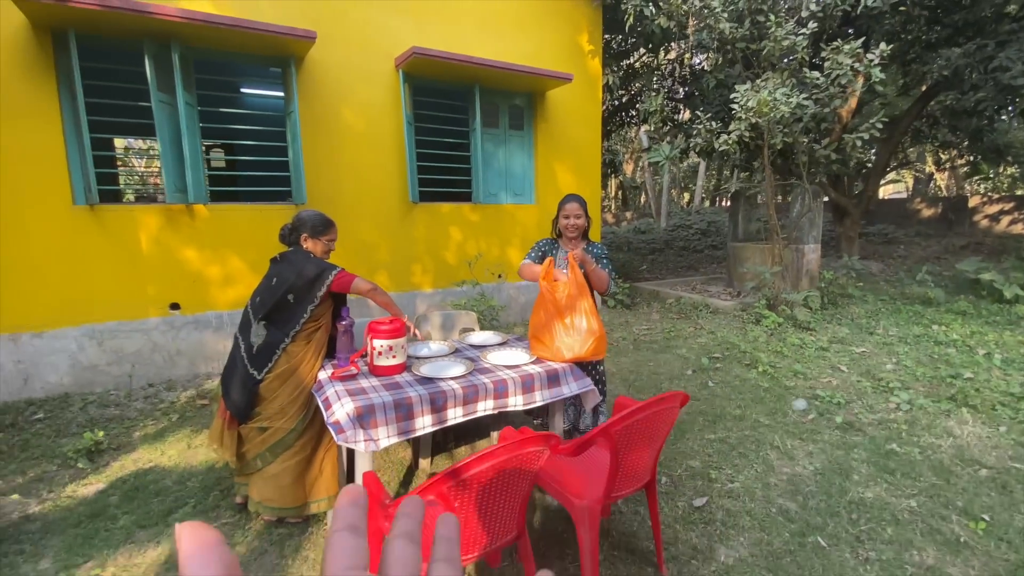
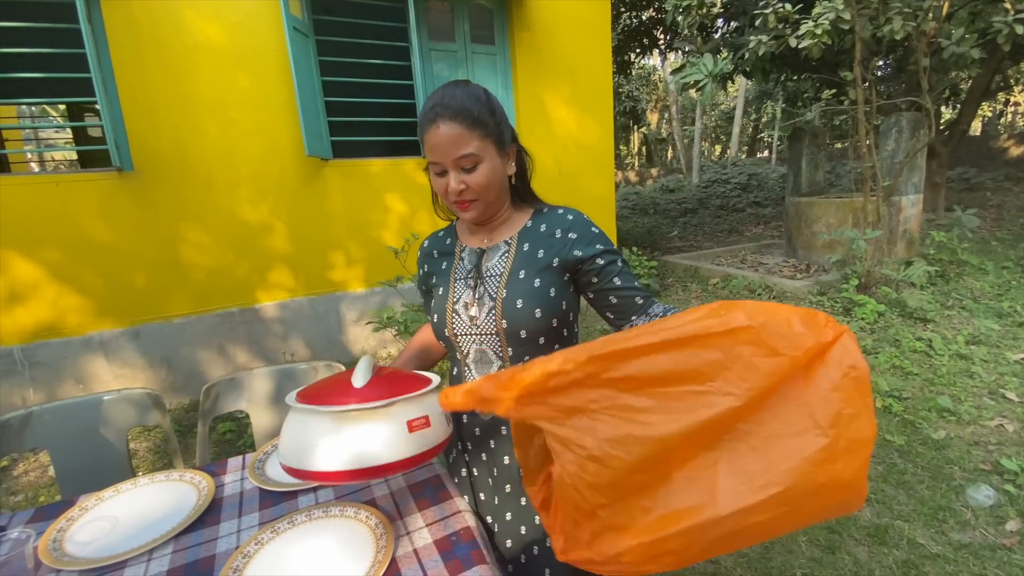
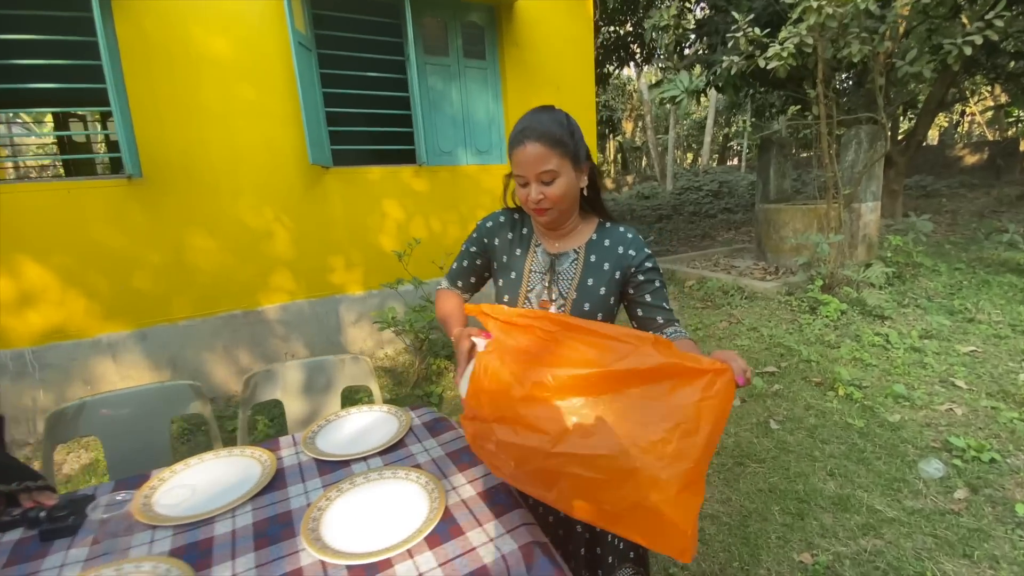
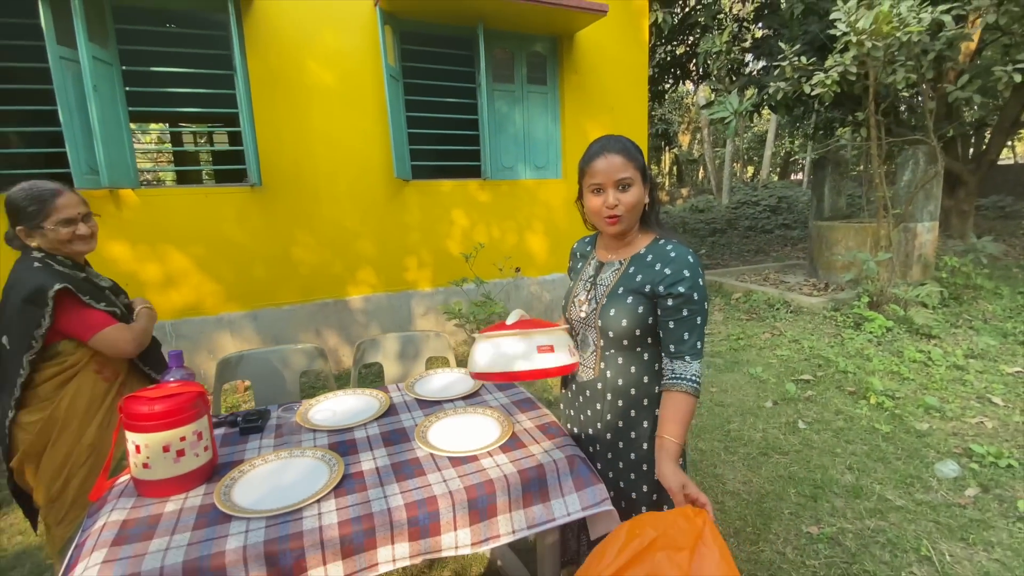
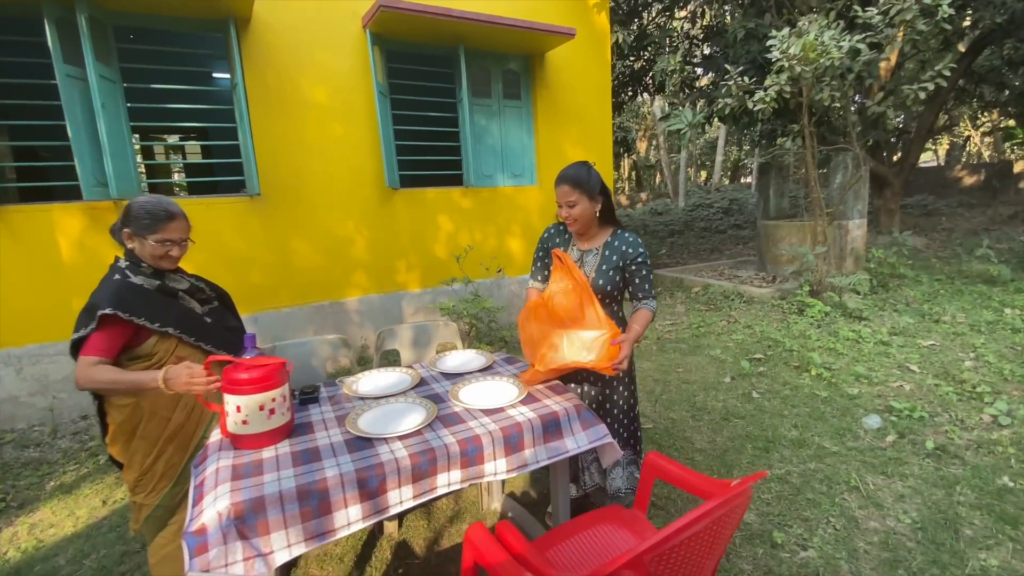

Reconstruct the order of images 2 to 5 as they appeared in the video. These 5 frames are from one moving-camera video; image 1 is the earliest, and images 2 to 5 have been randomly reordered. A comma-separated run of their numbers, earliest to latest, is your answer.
5, 3, 2, 4
